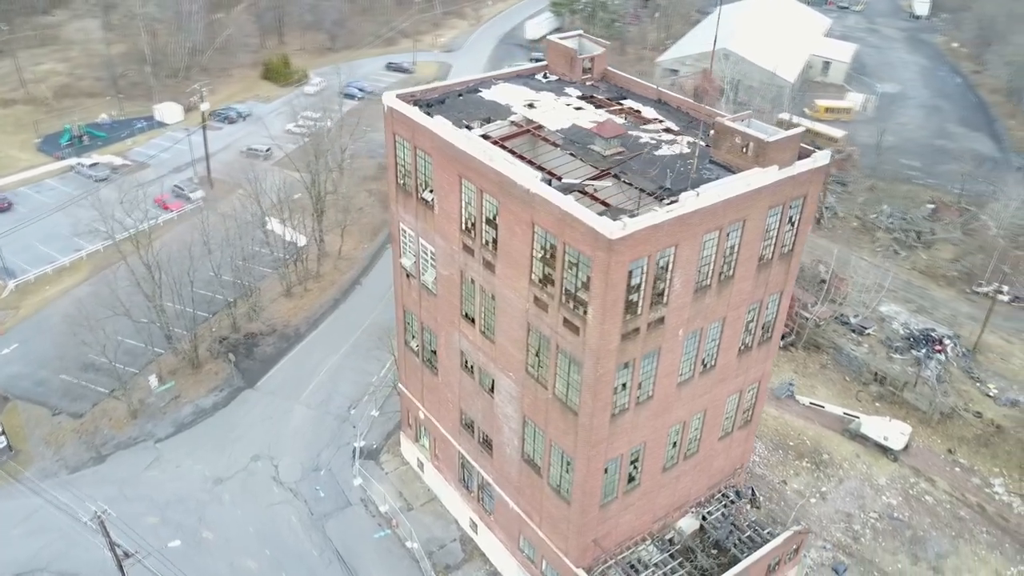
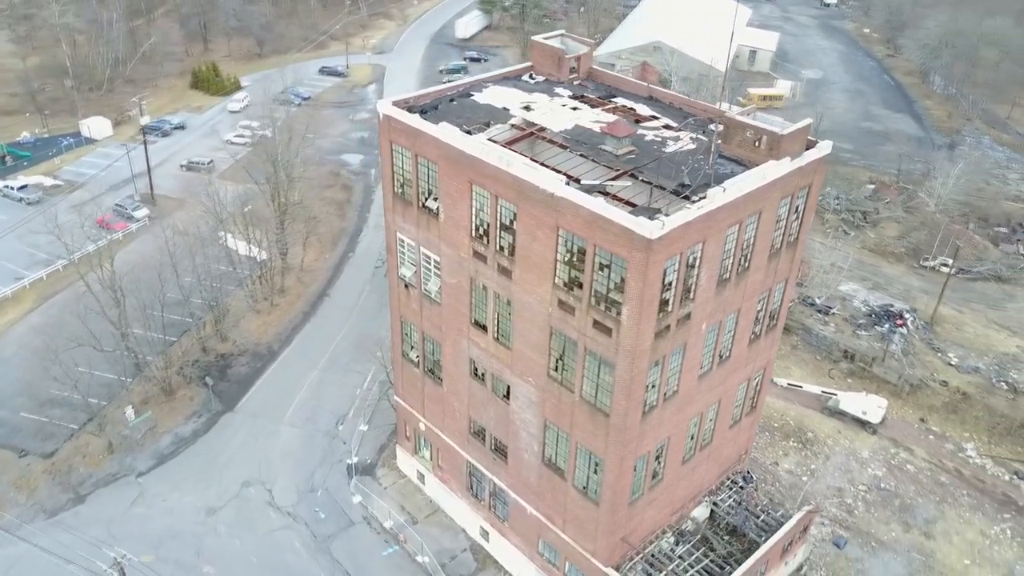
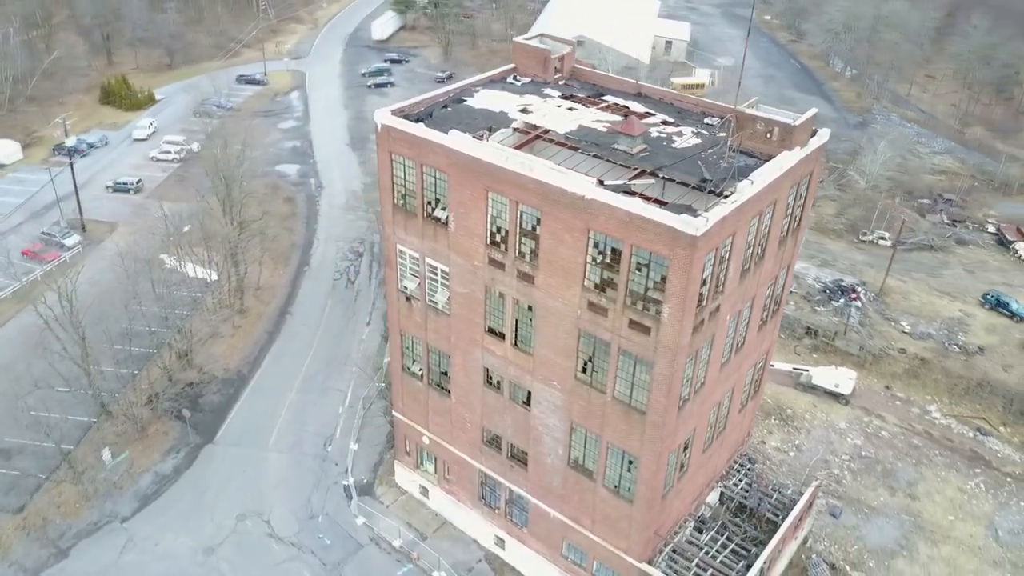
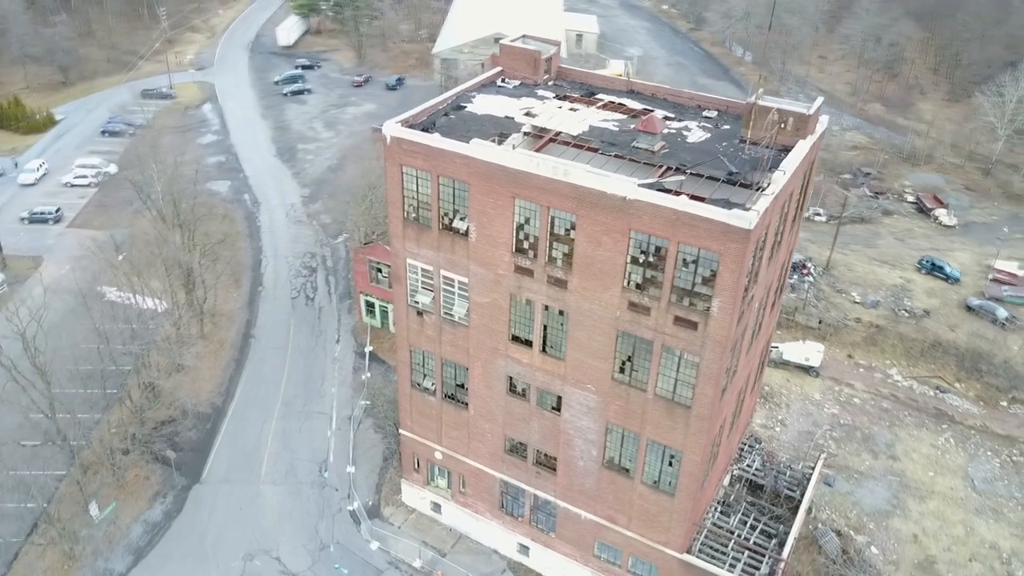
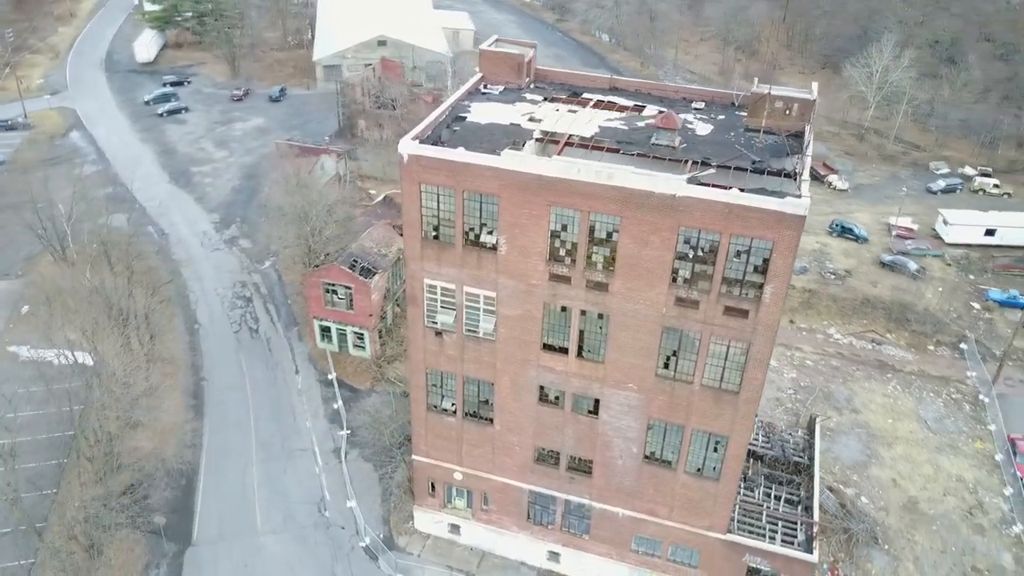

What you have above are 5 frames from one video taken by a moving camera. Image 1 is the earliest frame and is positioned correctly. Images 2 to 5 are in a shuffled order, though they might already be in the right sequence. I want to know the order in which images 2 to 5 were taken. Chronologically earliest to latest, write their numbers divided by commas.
2, 3, 4, 5
